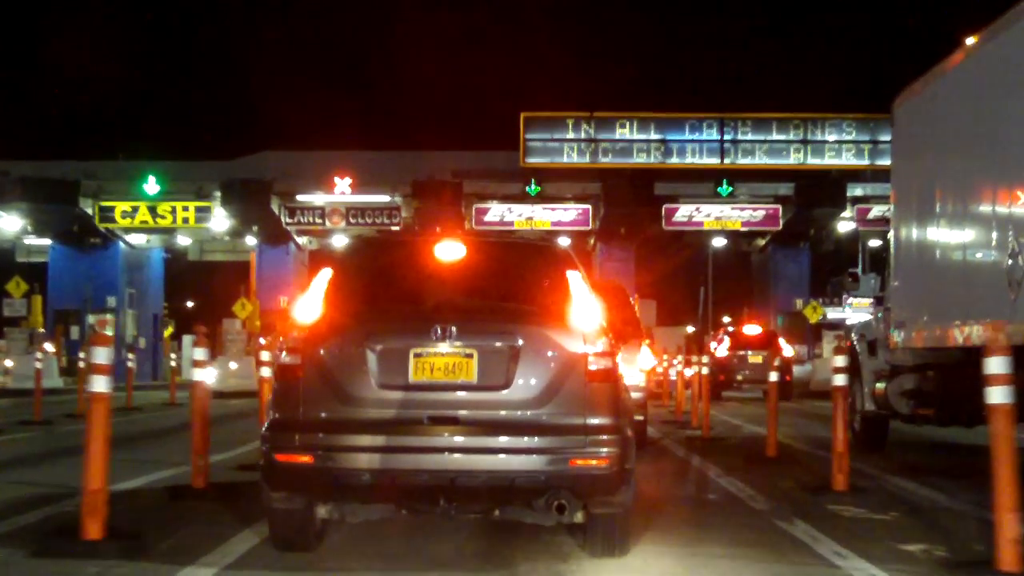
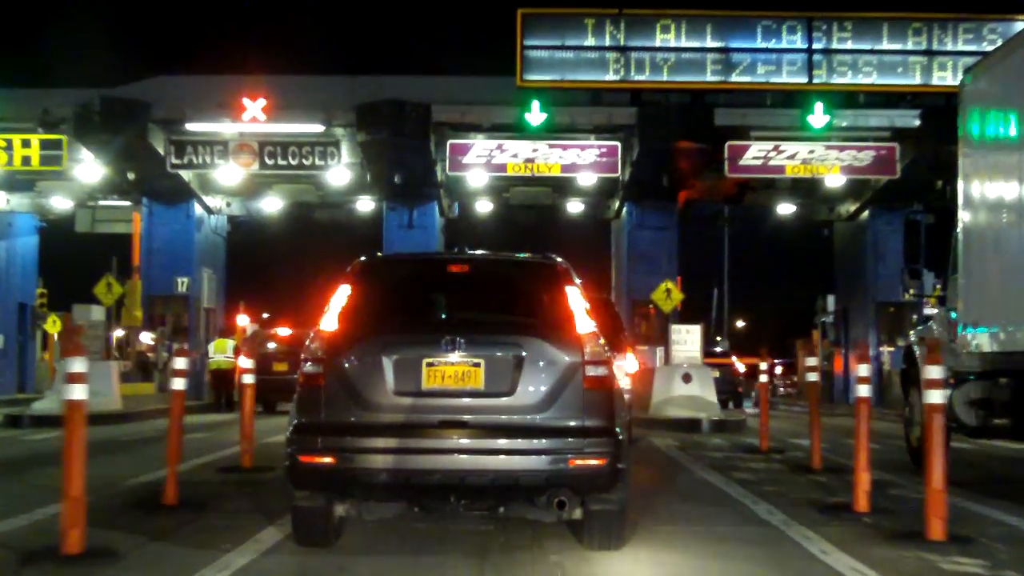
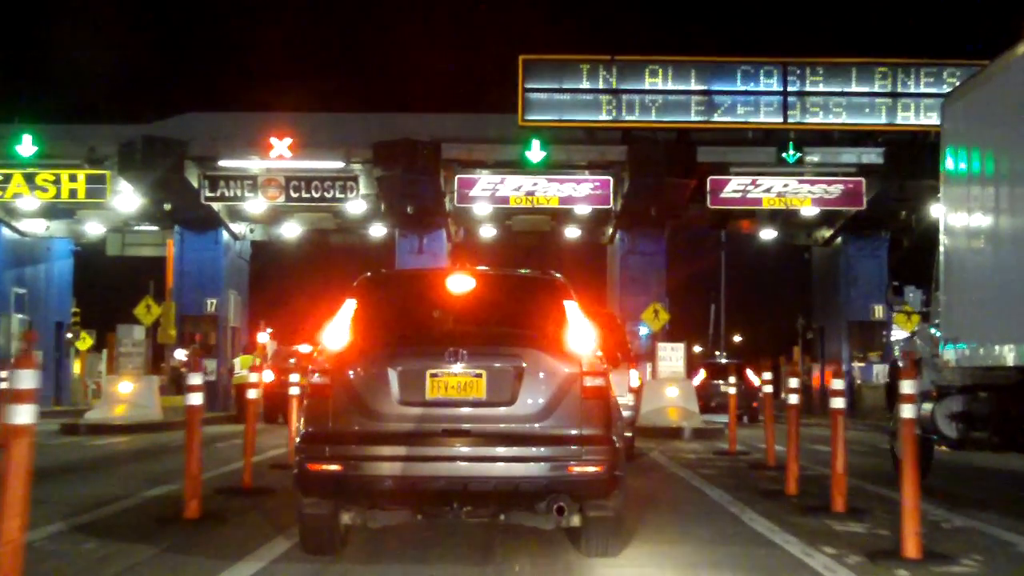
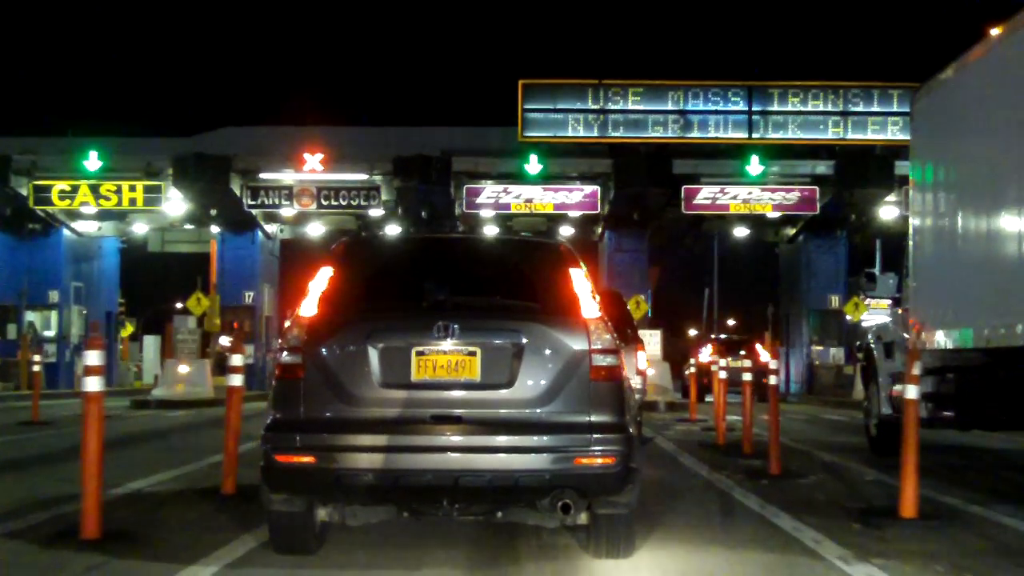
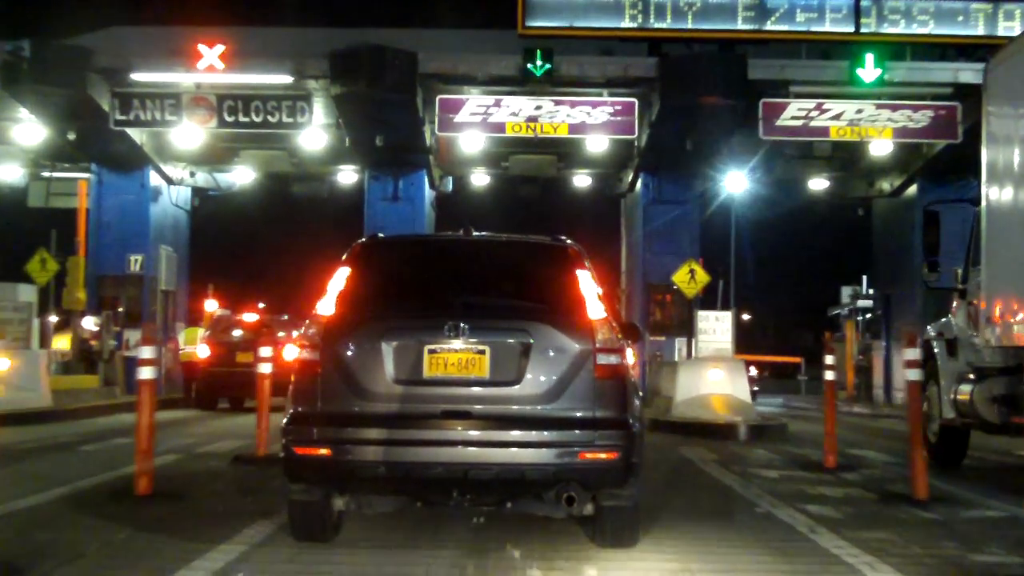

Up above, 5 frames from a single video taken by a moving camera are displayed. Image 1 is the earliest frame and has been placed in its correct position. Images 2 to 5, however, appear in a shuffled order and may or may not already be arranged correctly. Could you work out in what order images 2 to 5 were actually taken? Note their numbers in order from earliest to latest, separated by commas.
4, 3, 2, 5
